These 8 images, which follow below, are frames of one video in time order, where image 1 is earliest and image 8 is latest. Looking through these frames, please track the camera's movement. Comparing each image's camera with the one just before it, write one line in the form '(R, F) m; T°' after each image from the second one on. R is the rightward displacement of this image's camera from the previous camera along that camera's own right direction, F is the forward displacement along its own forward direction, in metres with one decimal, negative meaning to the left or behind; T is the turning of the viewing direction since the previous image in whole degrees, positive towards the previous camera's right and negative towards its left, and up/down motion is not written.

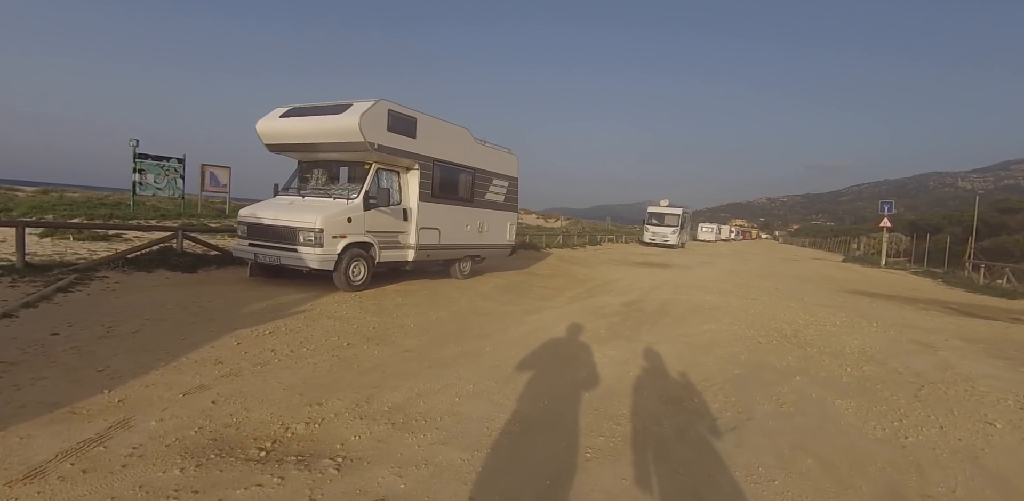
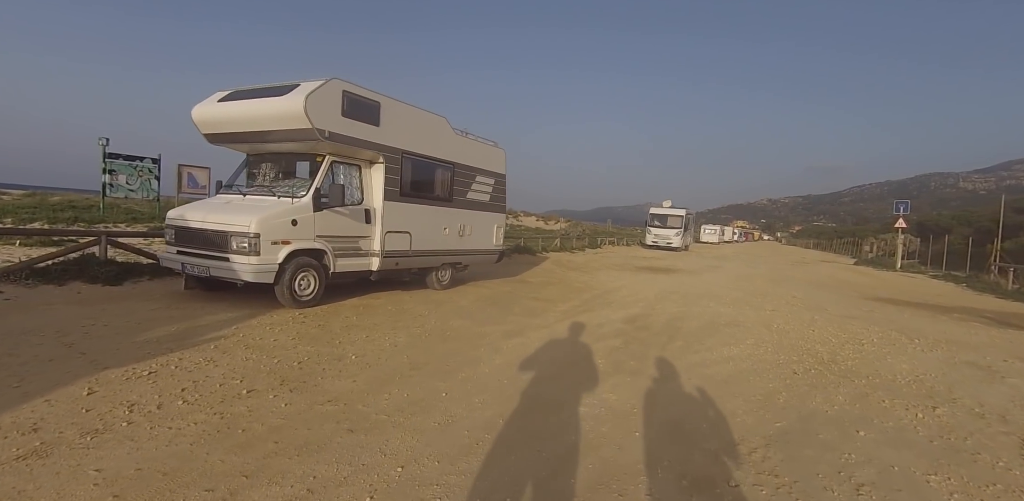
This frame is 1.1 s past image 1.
(+0.4, +1.5) m; 0°
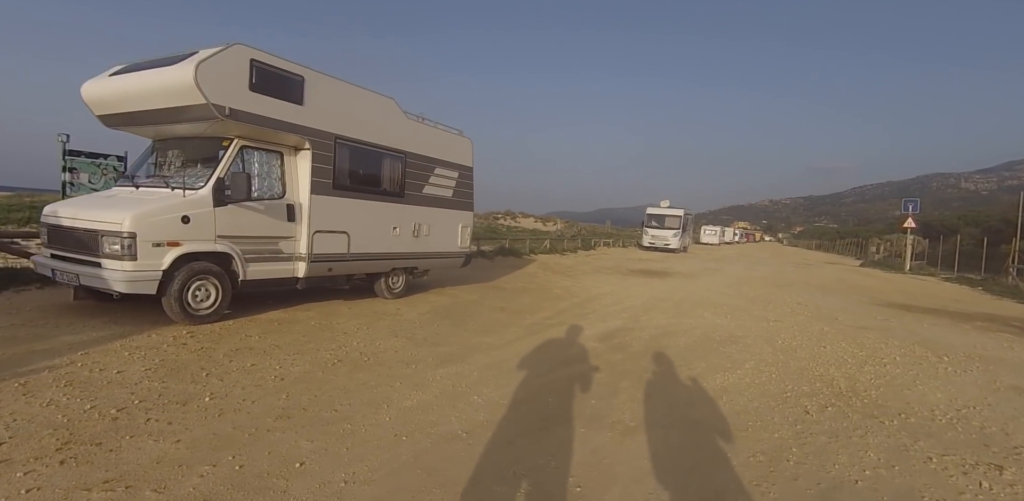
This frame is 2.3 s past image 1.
(+0.8, +1.4) m; 0°
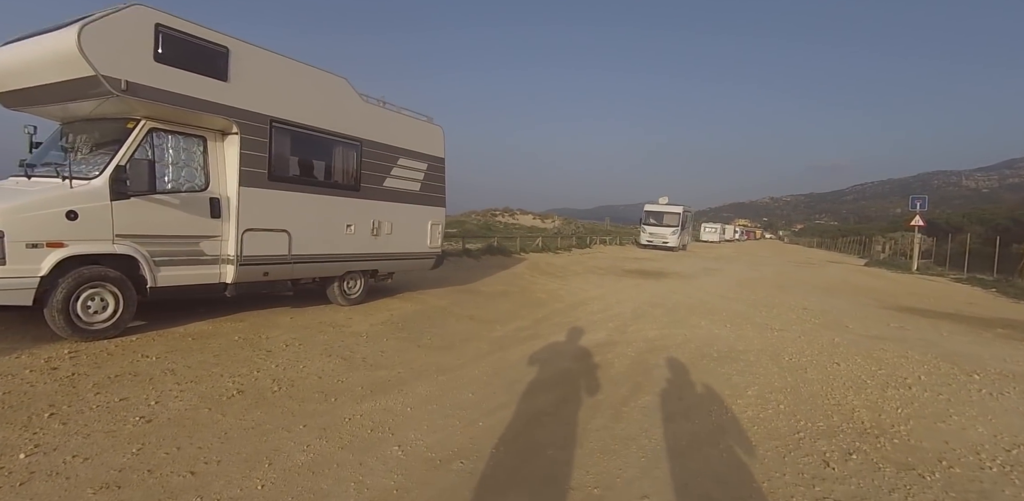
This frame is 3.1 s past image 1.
(+0.5, +1.0) m; 0°
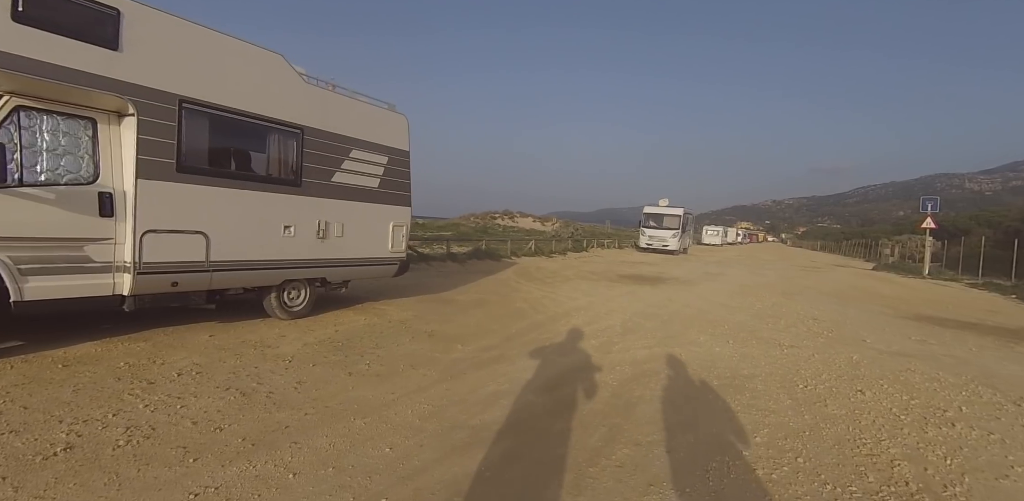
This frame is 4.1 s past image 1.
(+0.5, +1.1) m; 0°
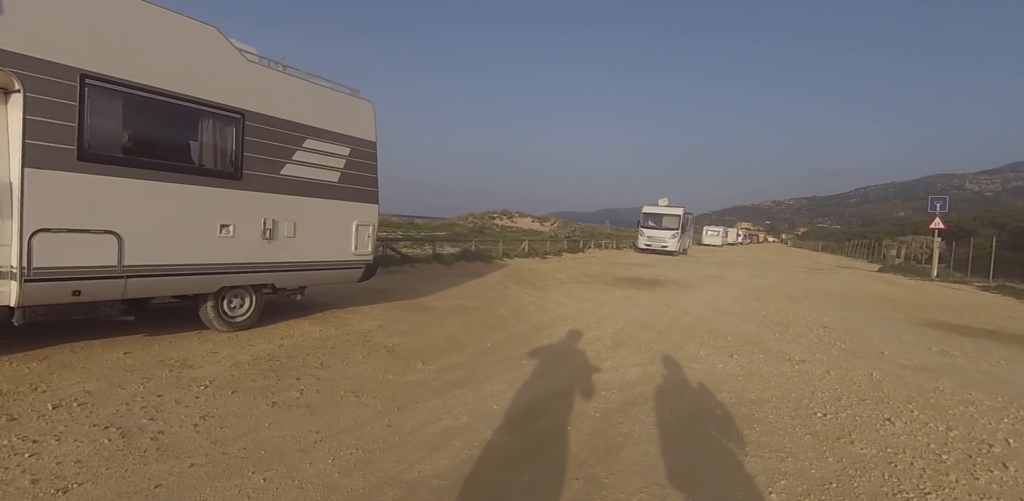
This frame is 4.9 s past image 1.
(+0.4, +0.9) m; 0°
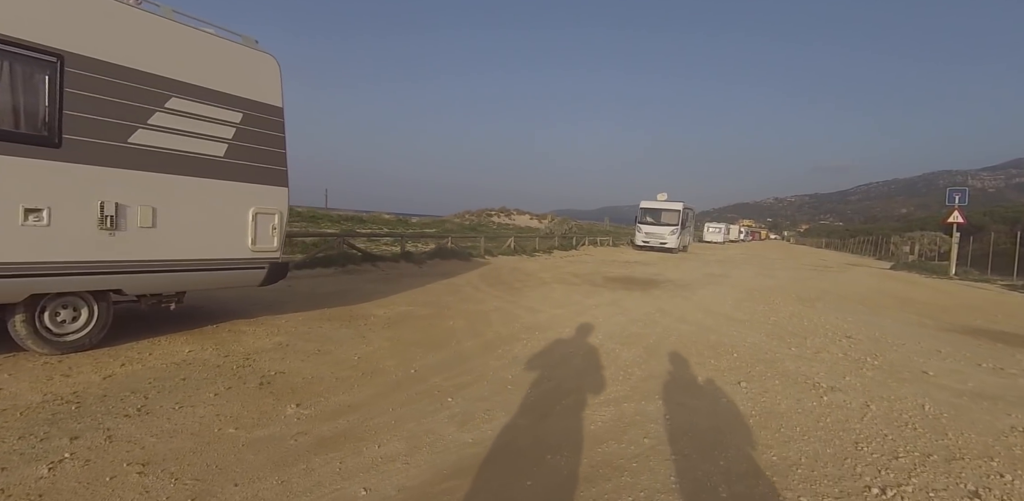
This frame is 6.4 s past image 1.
(+0.7, +1.6) m; 0°
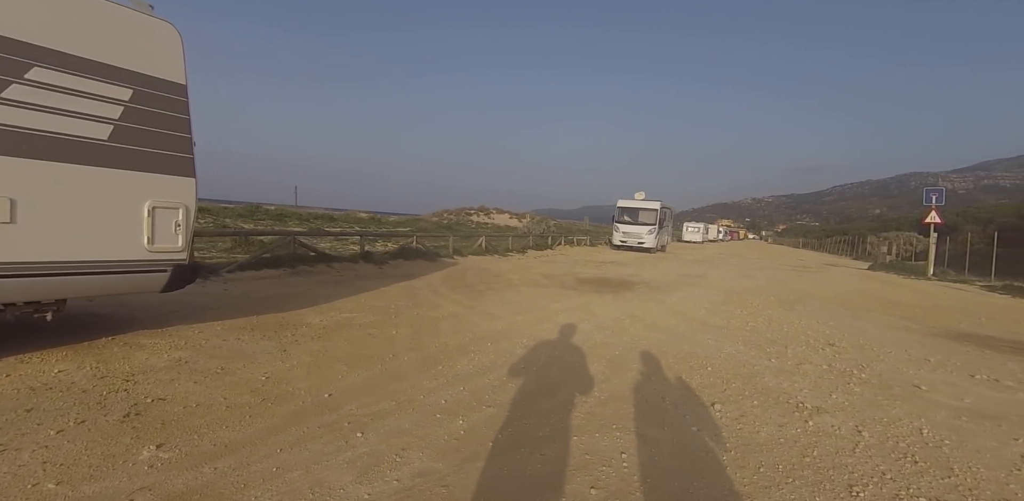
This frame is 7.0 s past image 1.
(+0.4, +0.7) m; +2°
